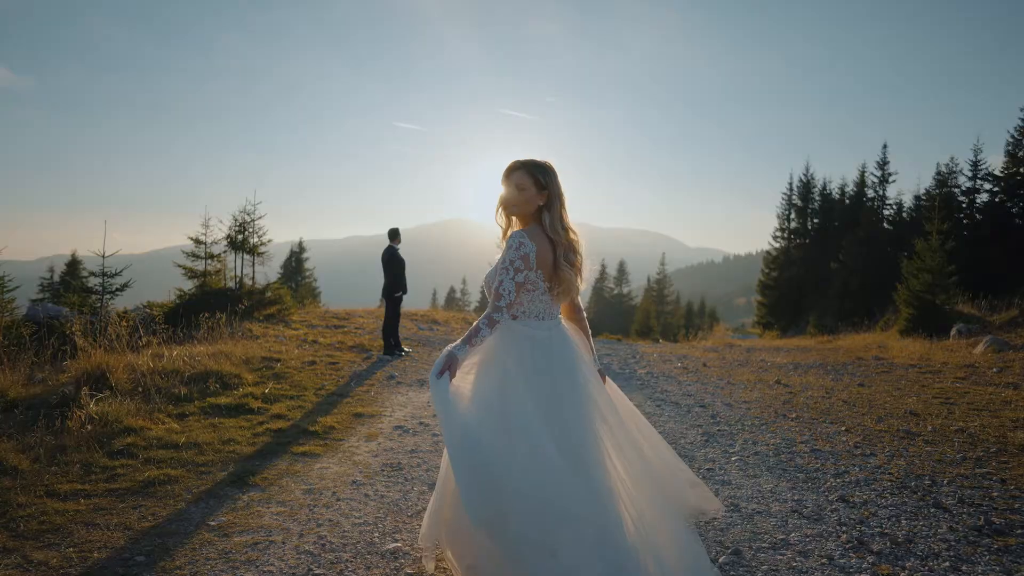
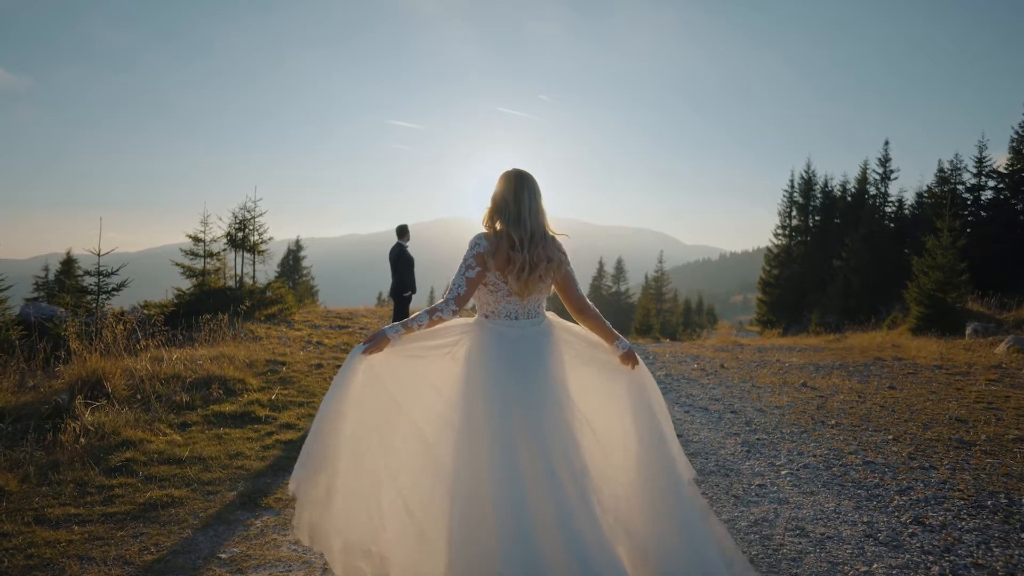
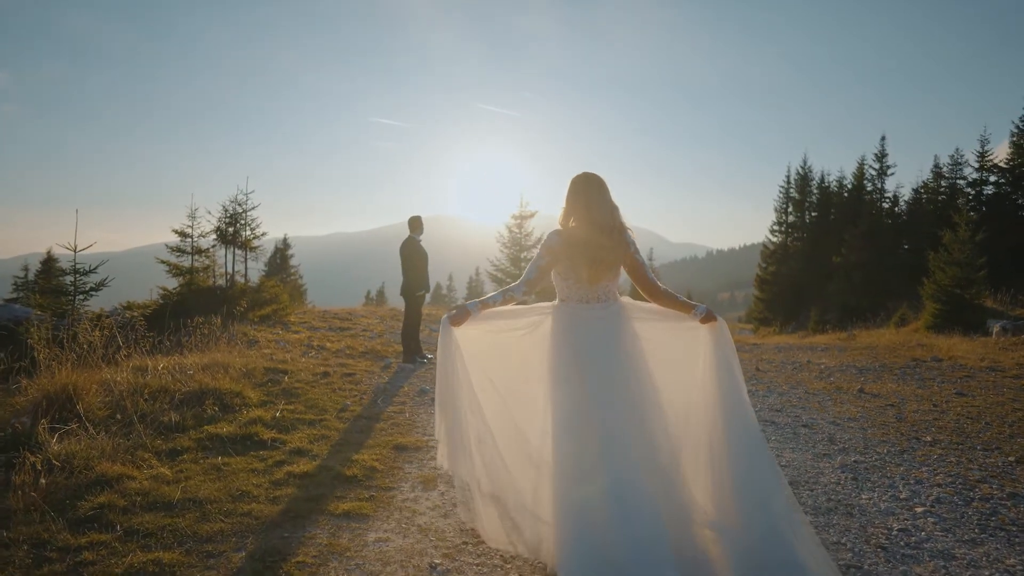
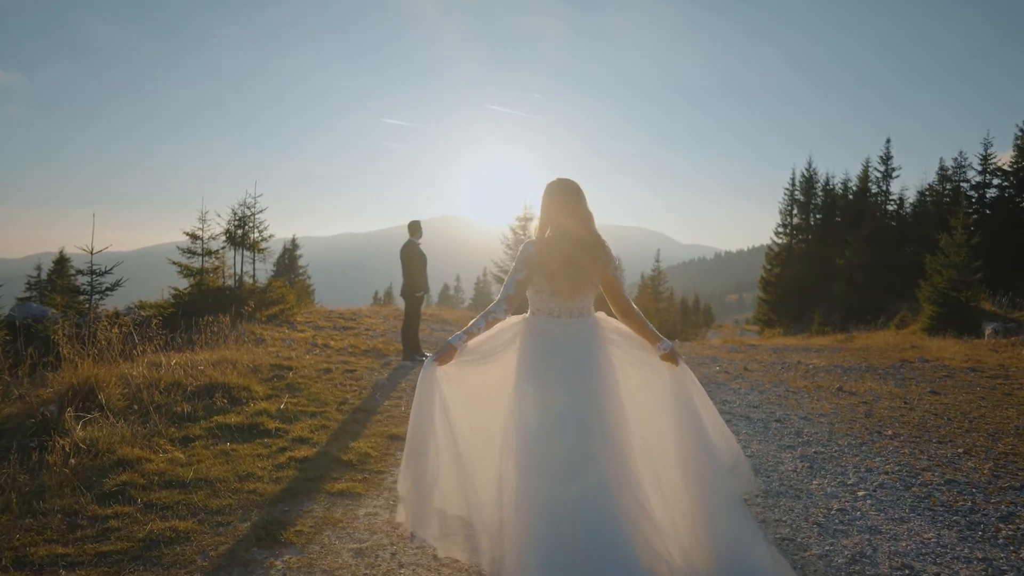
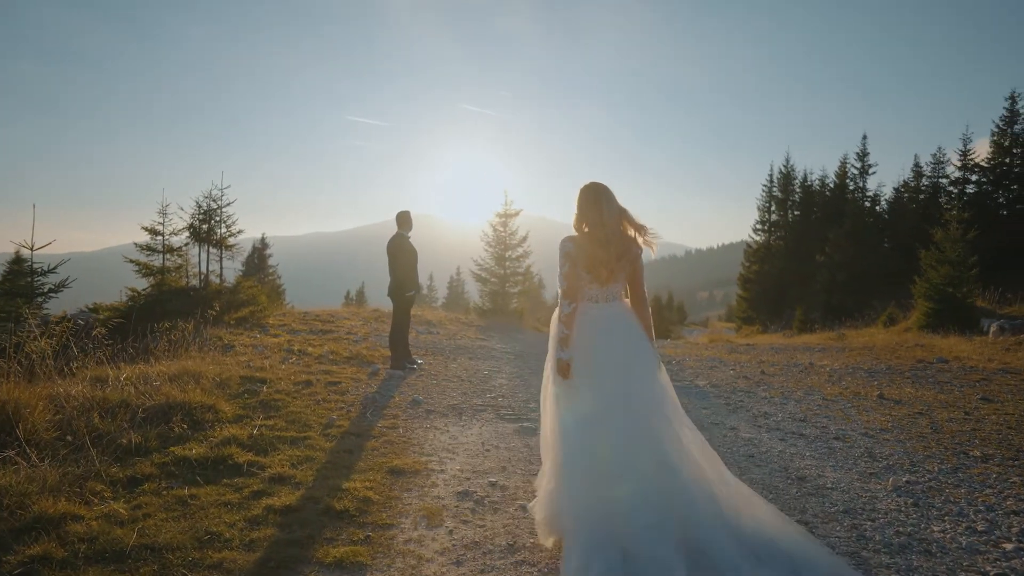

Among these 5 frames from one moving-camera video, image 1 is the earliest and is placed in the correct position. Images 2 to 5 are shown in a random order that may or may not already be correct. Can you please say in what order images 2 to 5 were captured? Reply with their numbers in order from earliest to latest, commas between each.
2, 4, 3, 5
